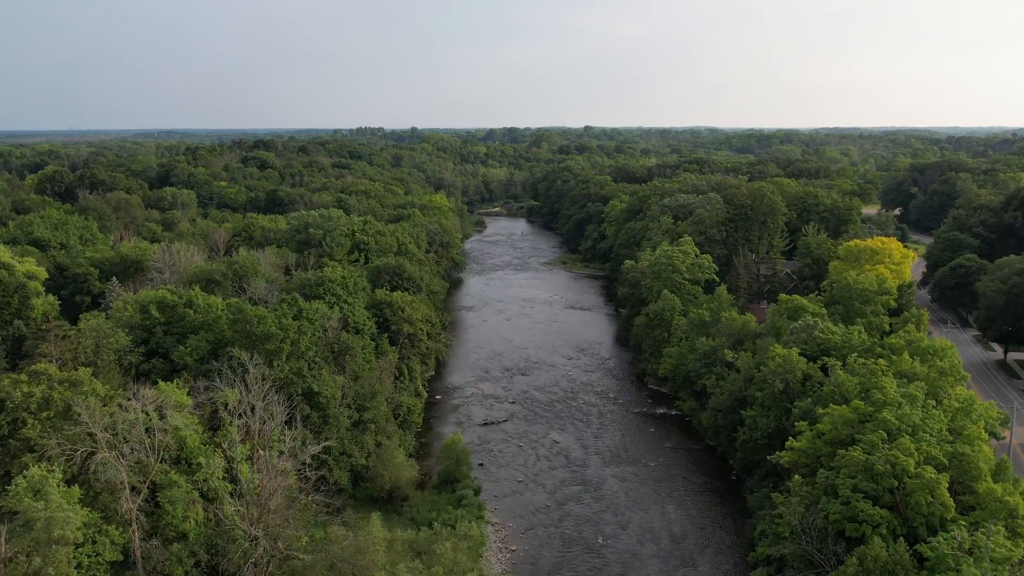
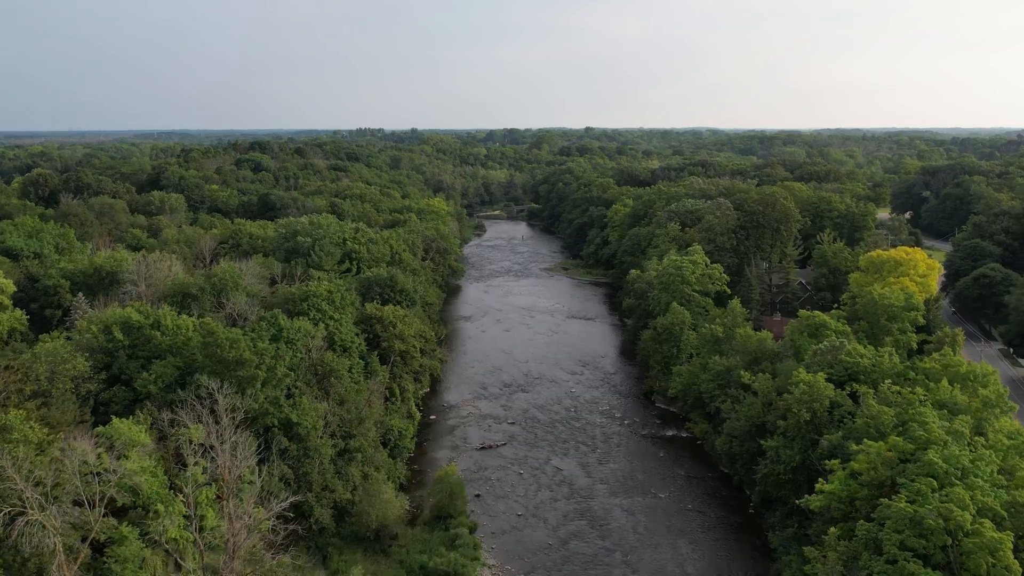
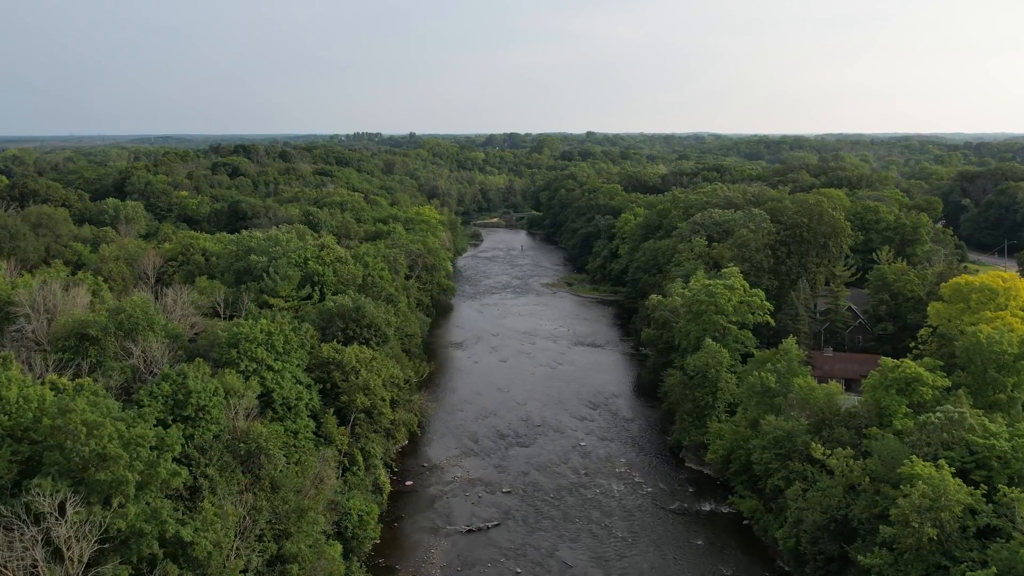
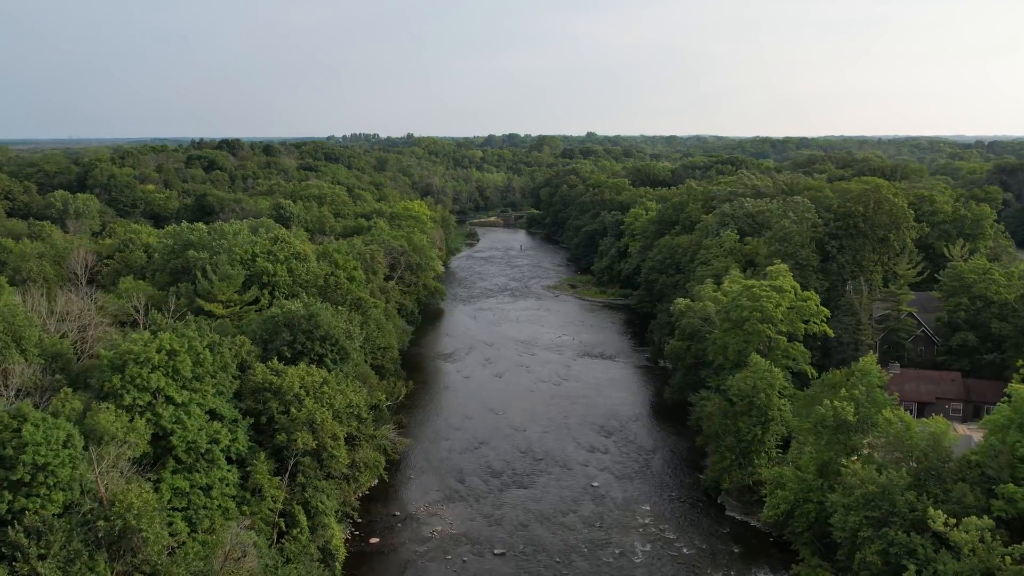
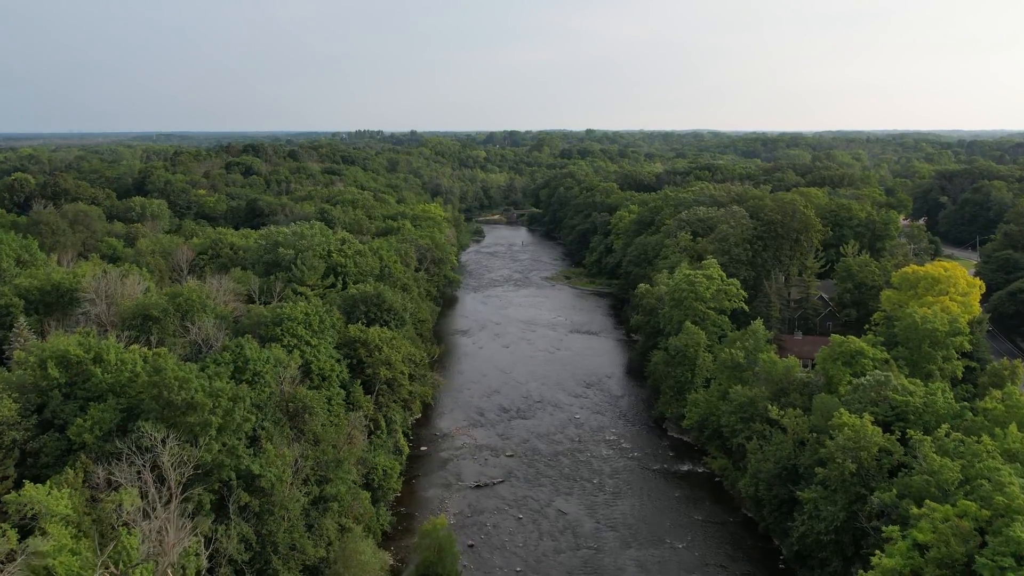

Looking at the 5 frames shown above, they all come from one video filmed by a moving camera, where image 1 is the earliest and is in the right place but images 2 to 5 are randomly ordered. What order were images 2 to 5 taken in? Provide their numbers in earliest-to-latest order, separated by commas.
2, 5, 3, 4
